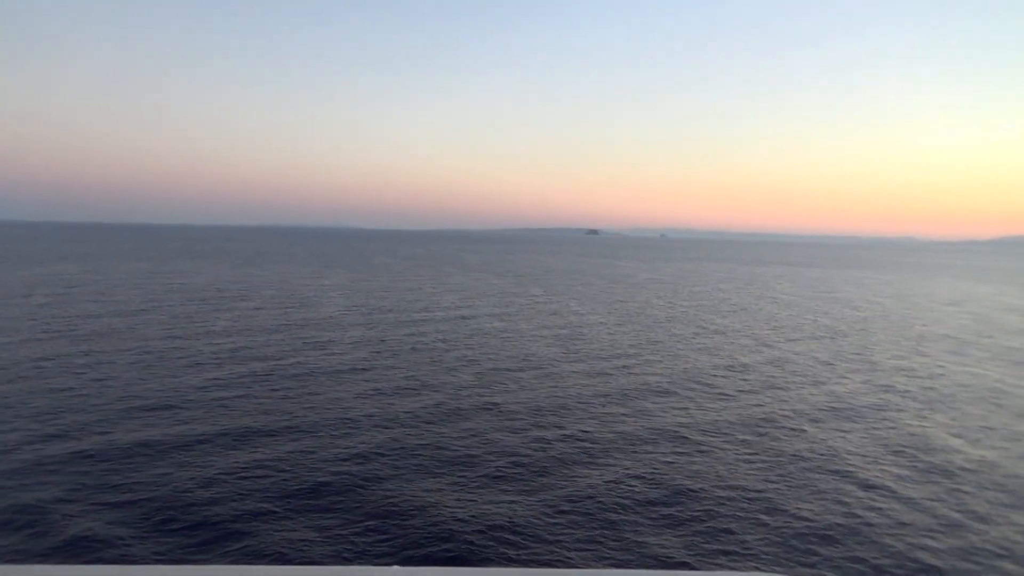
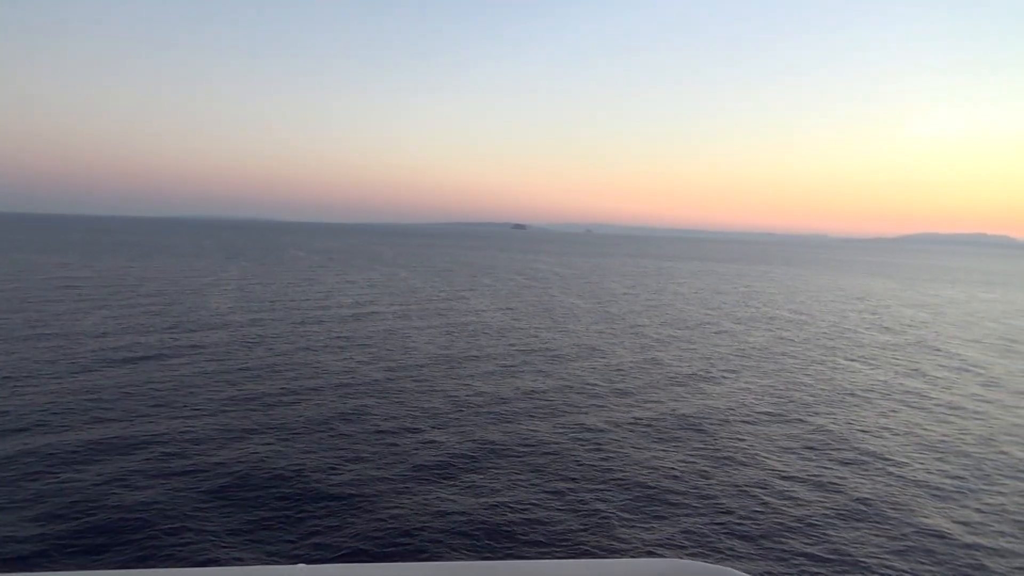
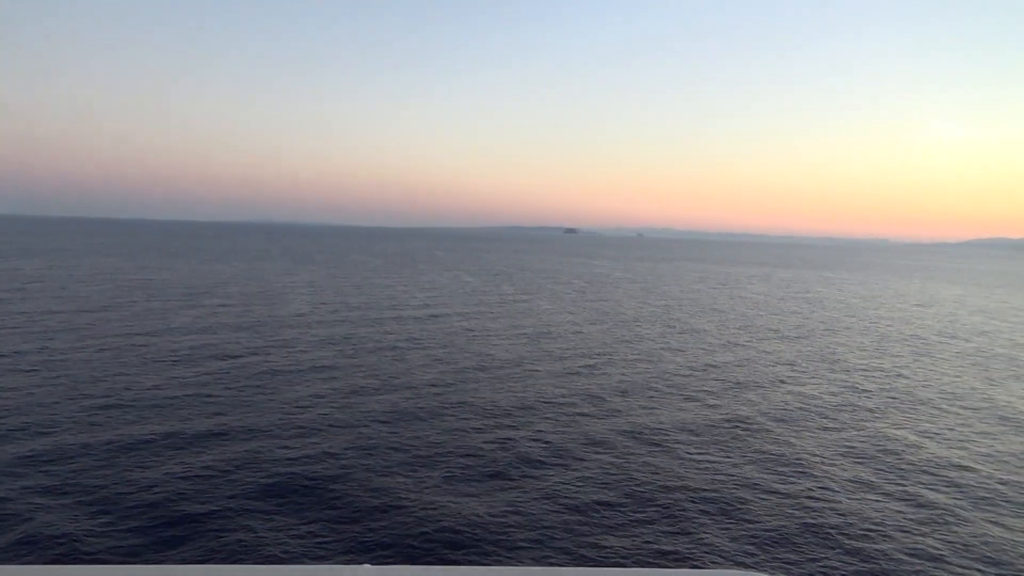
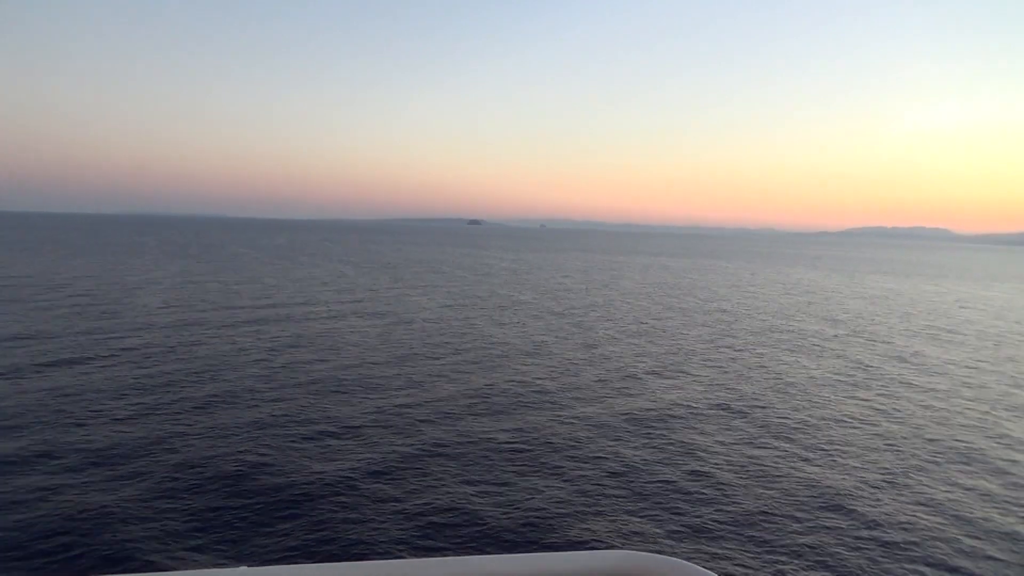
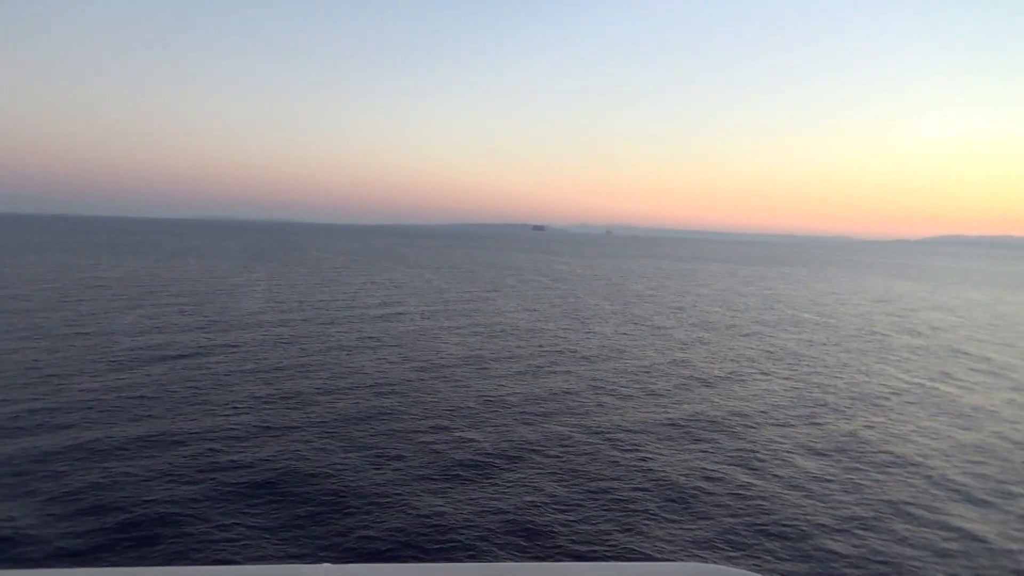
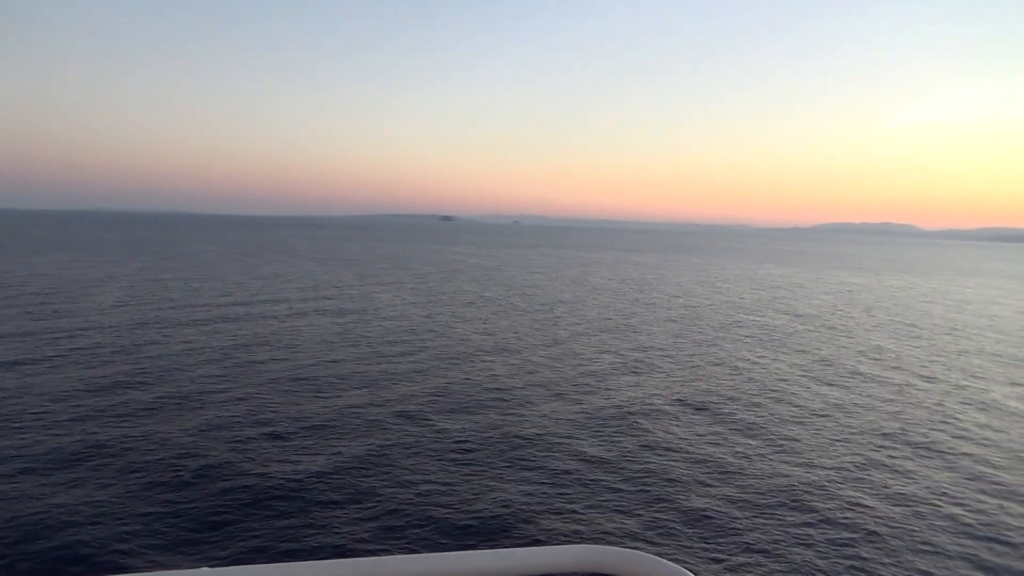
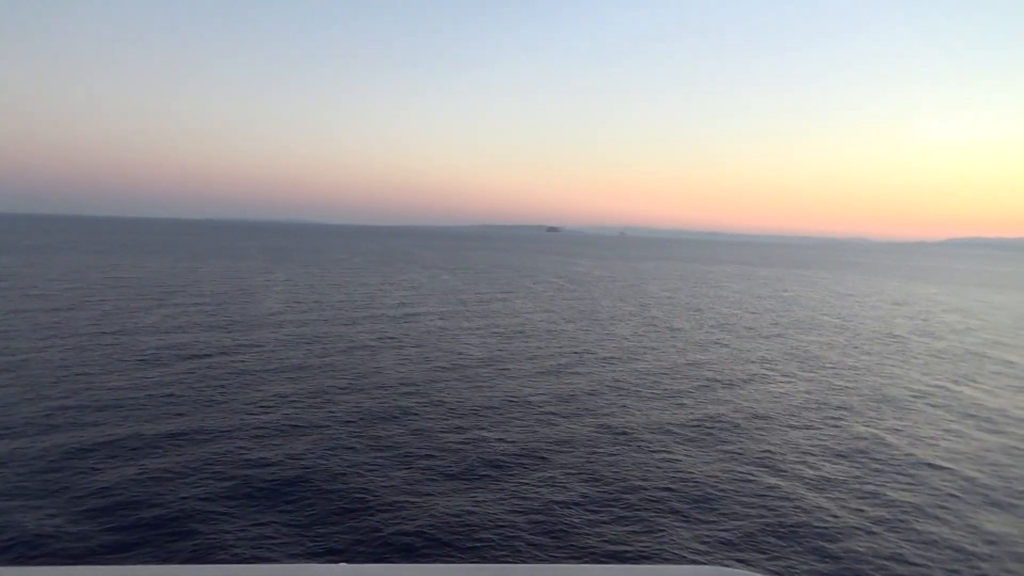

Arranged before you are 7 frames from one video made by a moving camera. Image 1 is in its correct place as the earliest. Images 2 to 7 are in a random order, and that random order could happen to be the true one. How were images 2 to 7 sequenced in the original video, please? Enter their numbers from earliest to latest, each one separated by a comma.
3, 7, 5, 2, 4, 6
